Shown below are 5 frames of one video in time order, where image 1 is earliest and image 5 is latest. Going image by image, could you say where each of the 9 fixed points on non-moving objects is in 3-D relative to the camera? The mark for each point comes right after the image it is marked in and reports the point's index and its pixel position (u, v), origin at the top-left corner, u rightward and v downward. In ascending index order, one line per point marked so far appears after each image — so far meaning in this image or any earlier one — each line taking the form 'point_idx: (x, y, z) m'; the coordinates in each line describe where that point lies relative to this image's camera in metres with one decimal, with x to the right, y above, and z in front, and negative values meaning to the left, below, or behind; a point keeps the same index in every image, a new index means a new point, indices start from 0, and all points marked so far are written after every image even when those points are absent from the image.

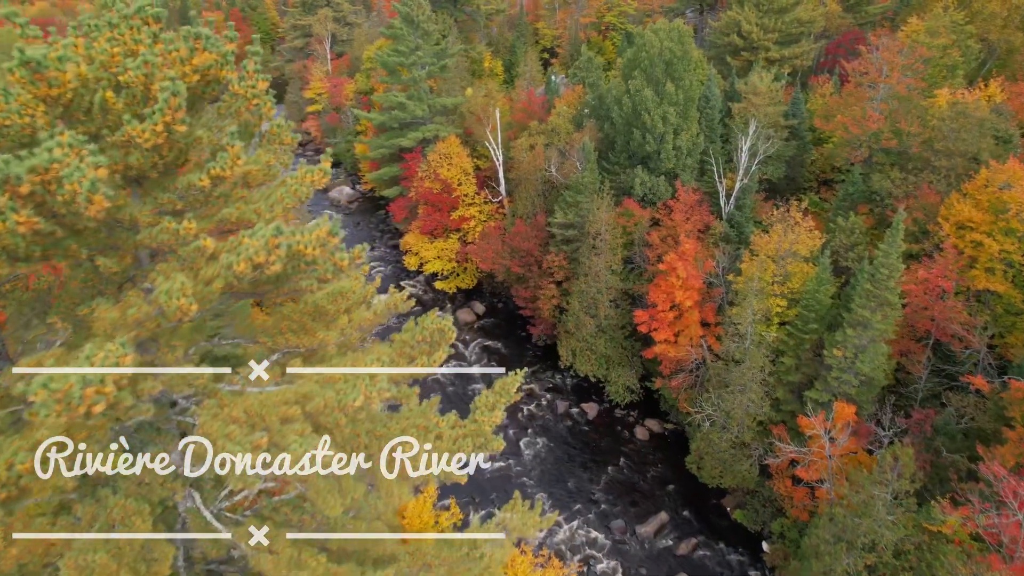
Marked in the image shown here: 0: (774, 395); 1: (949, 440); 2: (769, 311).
0: (+7.5, -3.0, +19.9) m
1: (+10.0, -3.5, +15.8) m
2: (+7.4, -0.7, +19.9) m
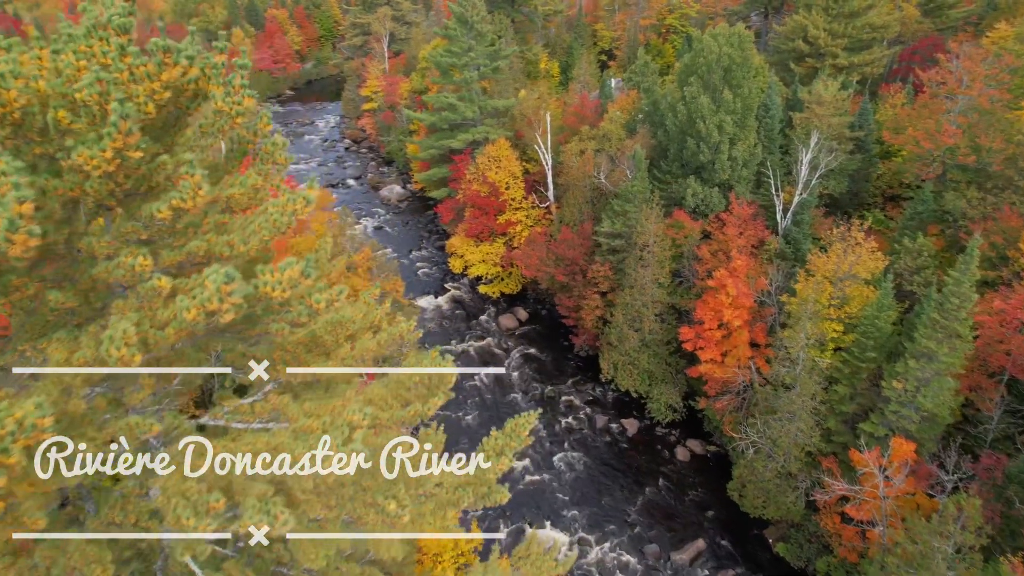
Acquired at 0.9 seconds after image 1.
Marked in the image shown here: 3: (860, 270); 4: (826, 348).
0: (+8.4, -3.7, +18.7) m
1: (+10.7, -4.2, +14.5) m
2: (+8.4, -1.3, +18.8) m
3: (+9.4, +0.5, +18.7) m
4: (+8.8, -1.7, +19.3) m
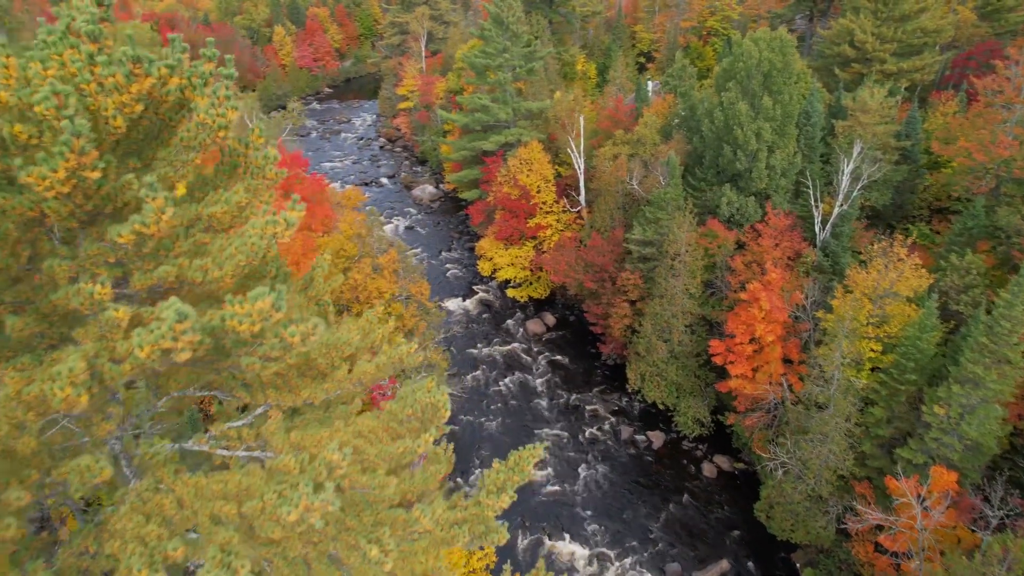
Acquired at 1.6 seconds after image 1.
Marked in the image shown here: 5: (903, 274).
0: (+9.0, -4.1, +17.9) m
1: (+11.0, -4.7, +13.6) m
2: (+9.0, -1.8, +18.0) m
3: (+10.1, 0.0, +17.9) m
4: (+9.4, -2.1, +18.5) m
5: (+10.2, +0.4, +18.1) m
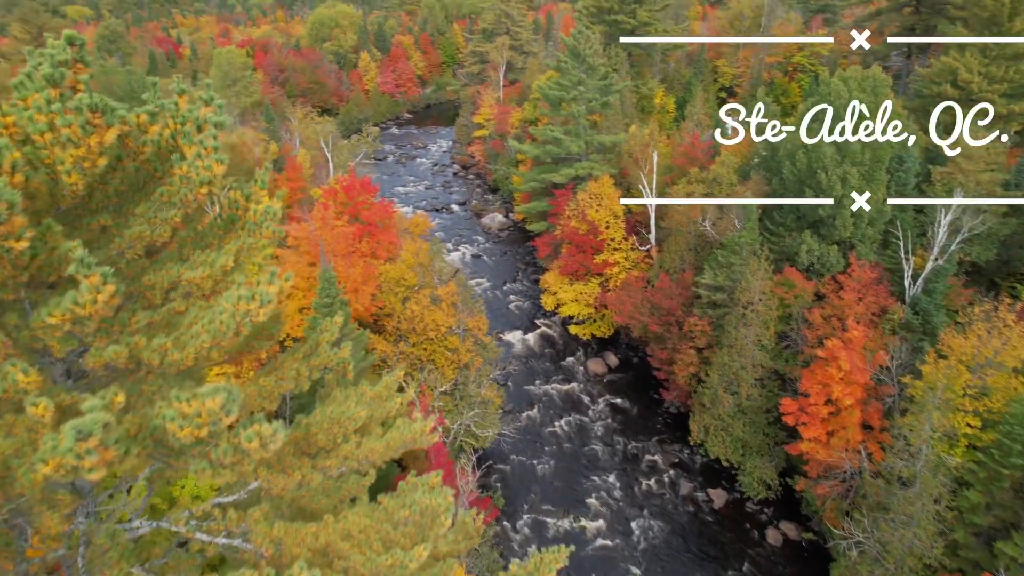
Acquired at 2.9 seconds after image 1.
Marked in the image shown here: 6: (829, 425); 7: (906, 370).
0: (+10.1, -5.7, +16.1) m
1: (+11.6, -6.2, +11.5) m
2: (+10.3, -3.3, +16.2) m
3: (+11.4, -1.6, +16.1) m
4: (+10.7, -3.7, +16.7) m
5: (+11.6, -1.3, +16.2) m
6: (+8.6, -3.7, +18.9) m
7: (+10.8, -2.2, +19.0) m
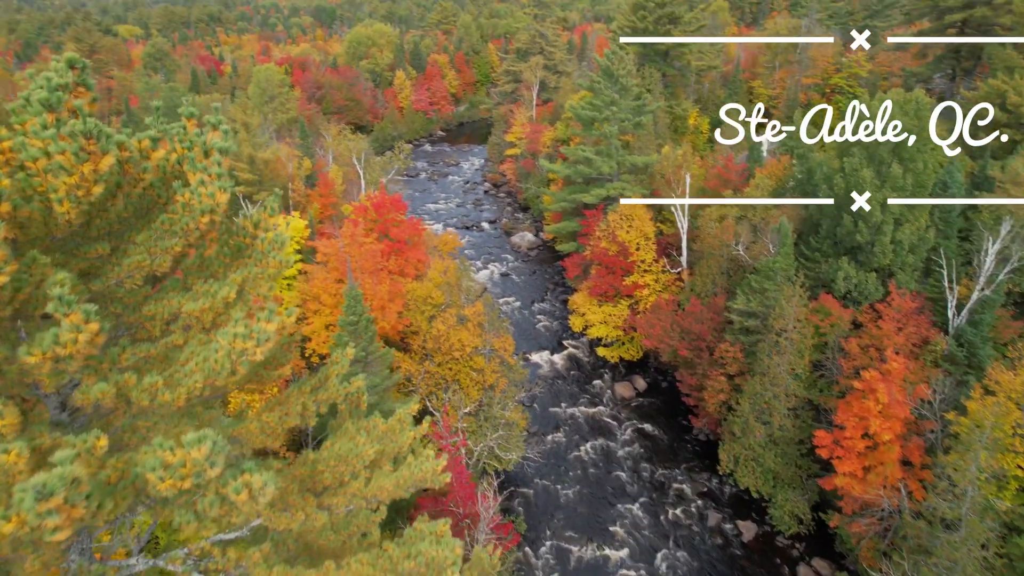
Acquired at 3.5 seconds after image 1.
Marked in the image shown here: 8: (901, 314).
0: (+10.6, -6.4, +15.2) m
1: (+11.9, -6.8, +10.6) m
2: (+10.8, -4.1, +15.4) m
3: (+12.0, -2.4, +15.3) m
4: (+11.2, -4.5, +15.9) m
5: (+12.2, -2.0, +15.4) m
6: (+9.2, -4.5, +18.1) m
7: (+11.4, -3.0, +18.2) m
8: (+11.1, -0.7, +19.7) m
